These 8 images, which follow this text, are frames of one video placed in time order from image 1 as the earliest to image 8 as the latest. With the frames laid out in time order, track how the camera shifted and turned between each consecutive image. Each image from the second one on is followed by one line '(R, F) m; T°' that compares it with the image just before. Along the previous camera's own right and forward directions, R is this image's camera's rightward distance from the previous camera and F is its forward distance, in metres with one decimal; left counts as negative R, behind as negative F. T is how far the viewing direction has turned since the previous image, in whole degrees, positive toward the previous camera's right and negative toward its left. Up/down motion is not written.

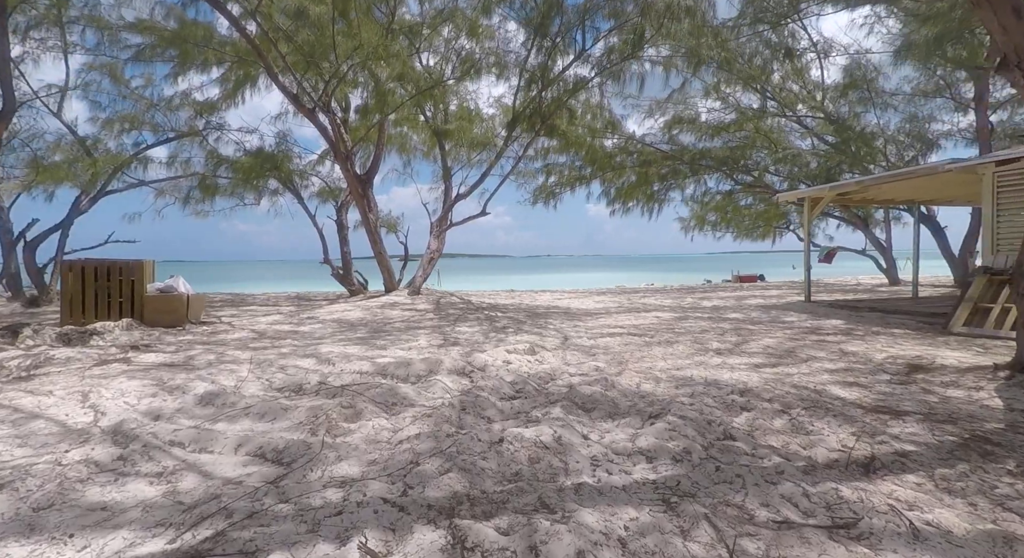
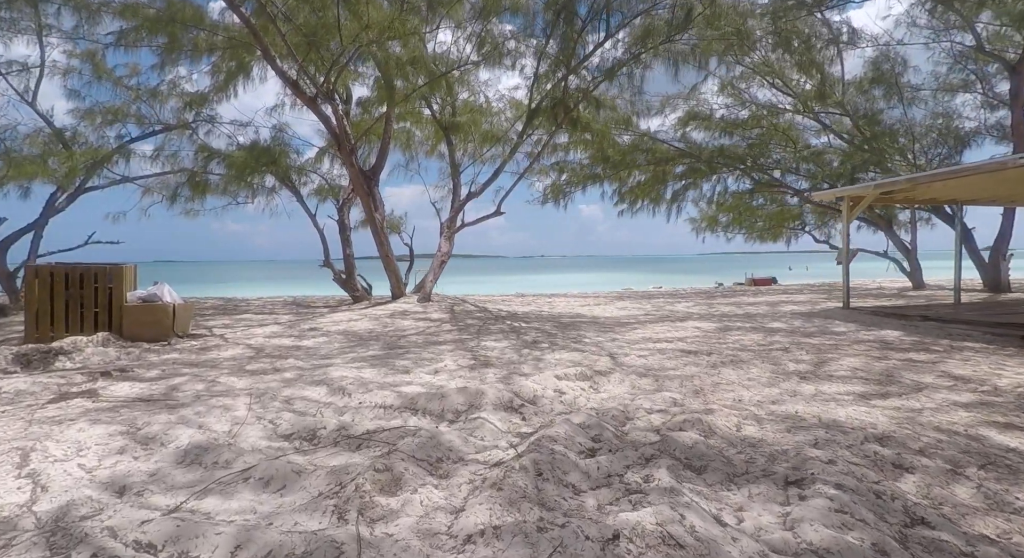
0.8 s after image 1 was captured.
(-0.3, +0.7) m; +1°
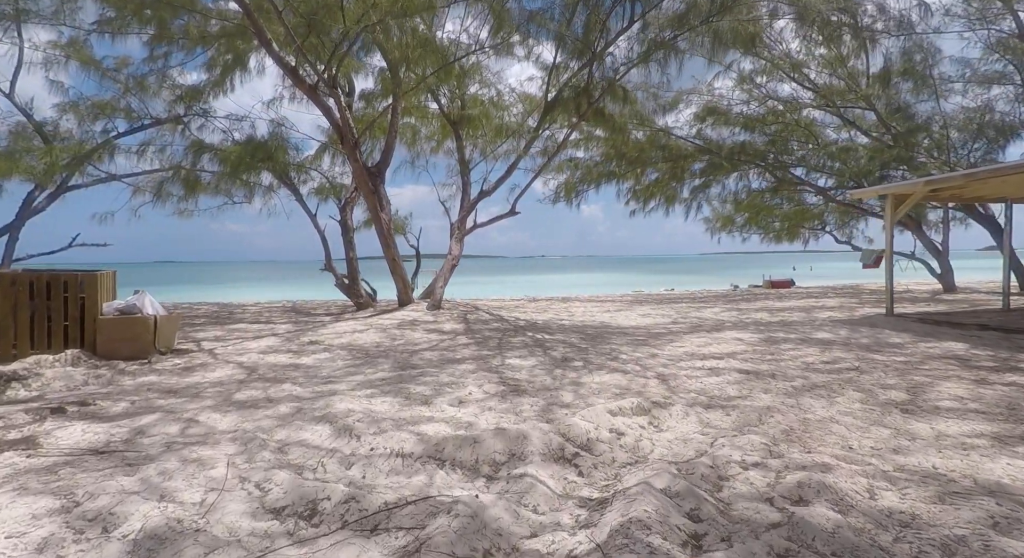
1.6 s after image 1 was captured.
(-0.2, +0.6) m; 0°
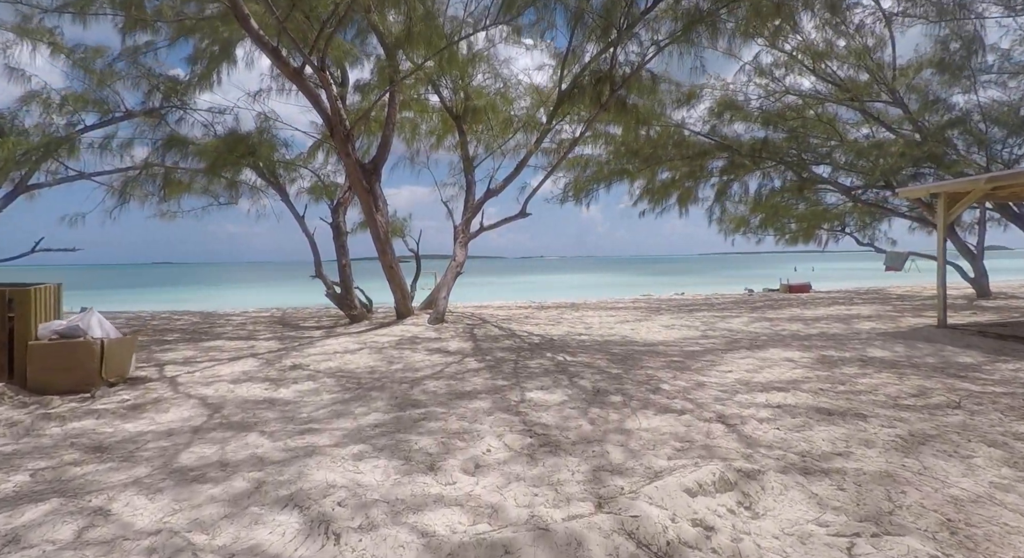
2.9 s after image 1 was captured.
(-0.1, +0.8) m; 0°
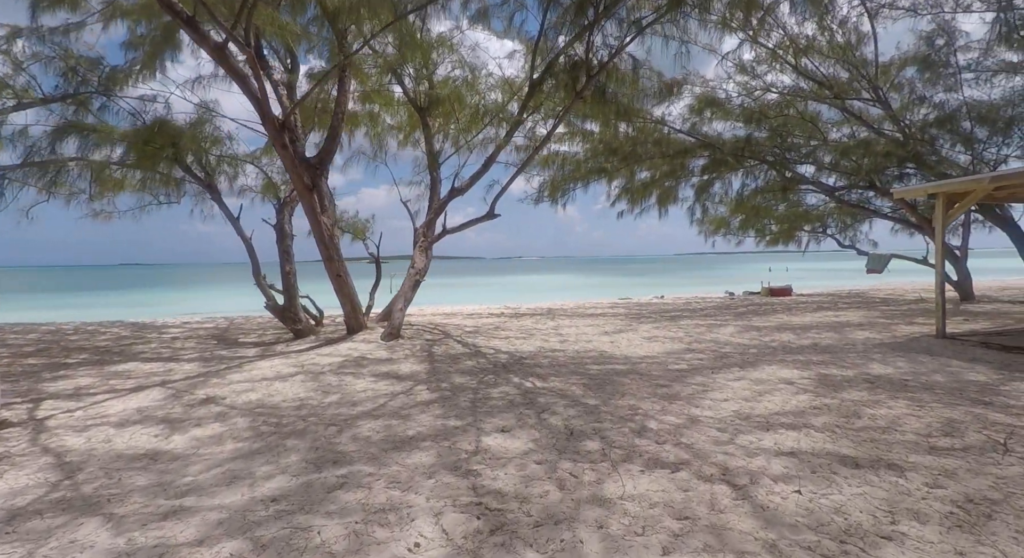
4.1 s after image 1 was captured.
(+0.1, +0.7) m; +2°
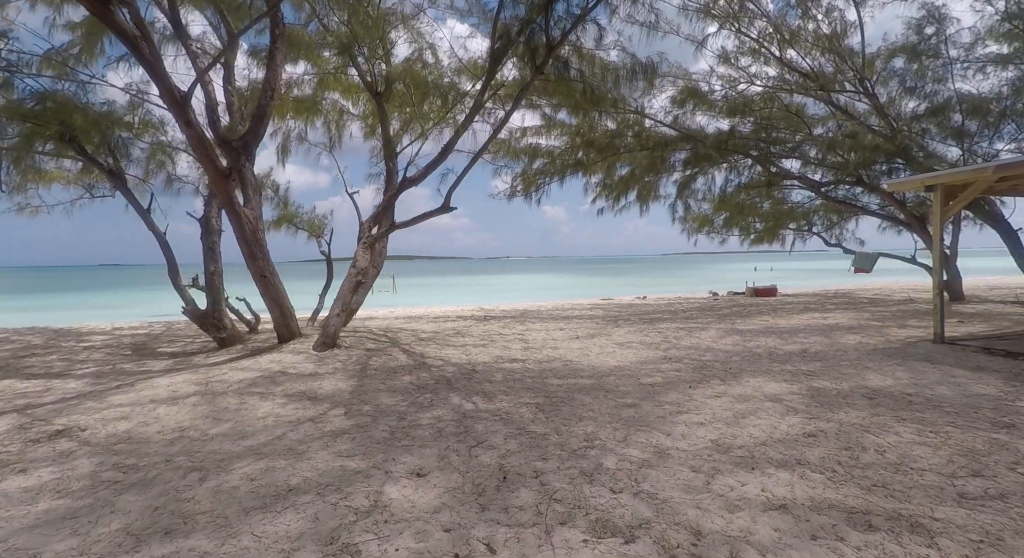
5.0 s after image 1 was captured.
(+0.3, +0.7) m; +1°
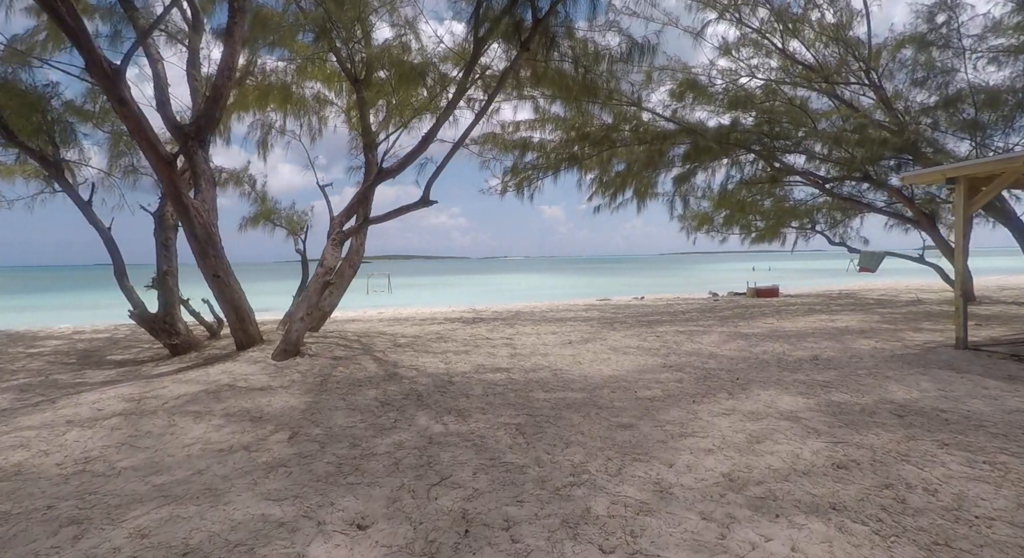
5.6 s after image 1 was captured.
(+0.1, +0.5) m; 0°
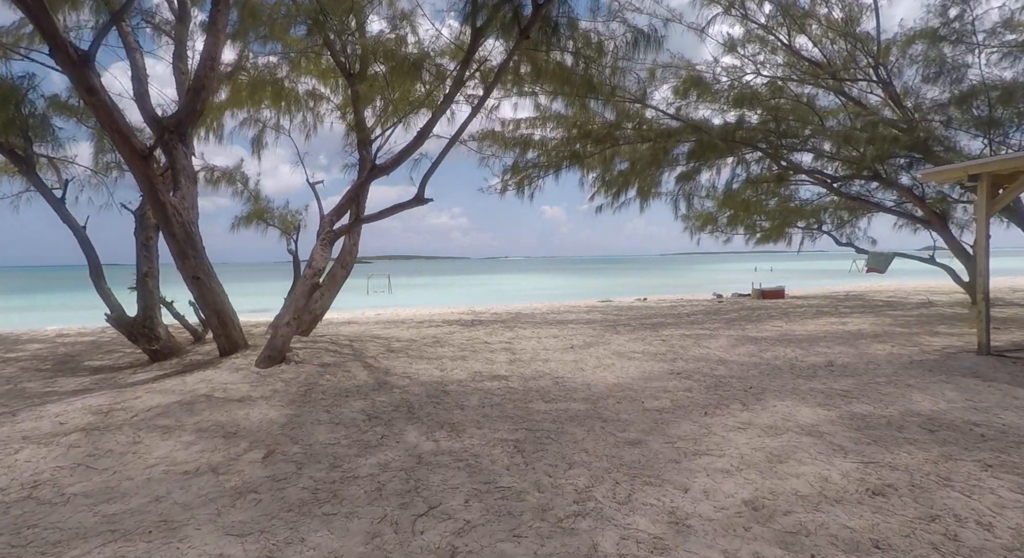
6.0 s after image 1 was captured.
(0.0, +0.3) m; 0°
